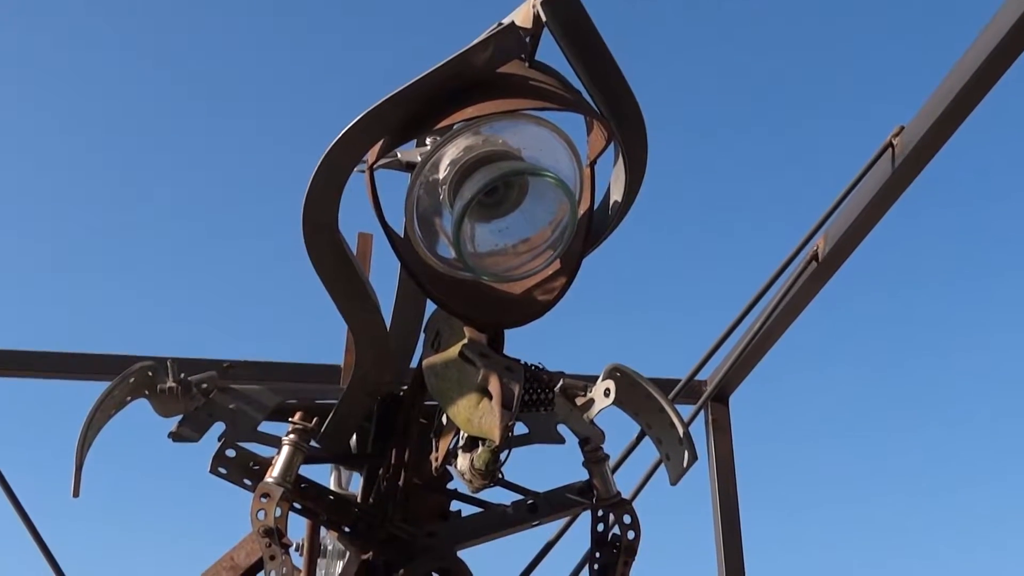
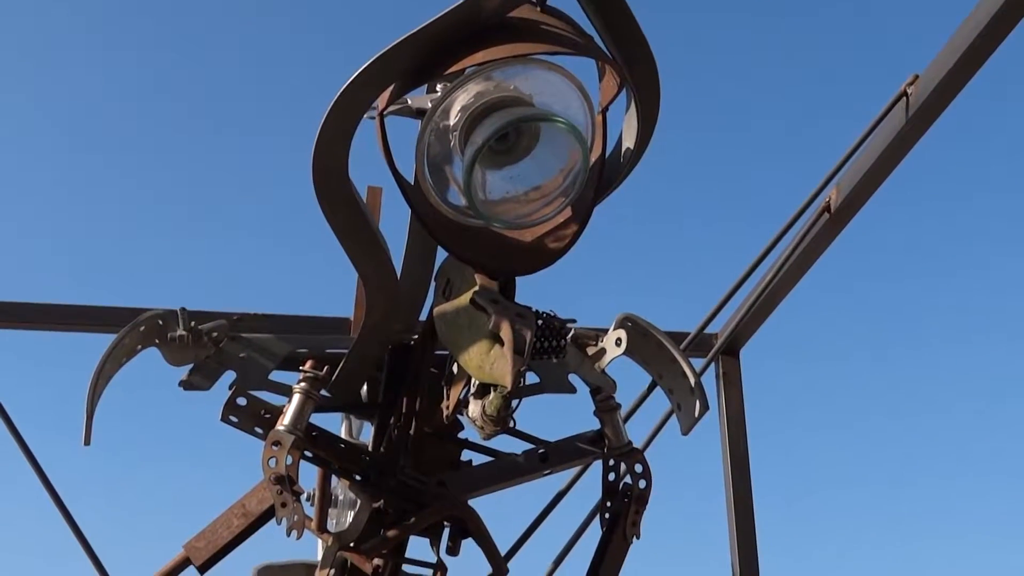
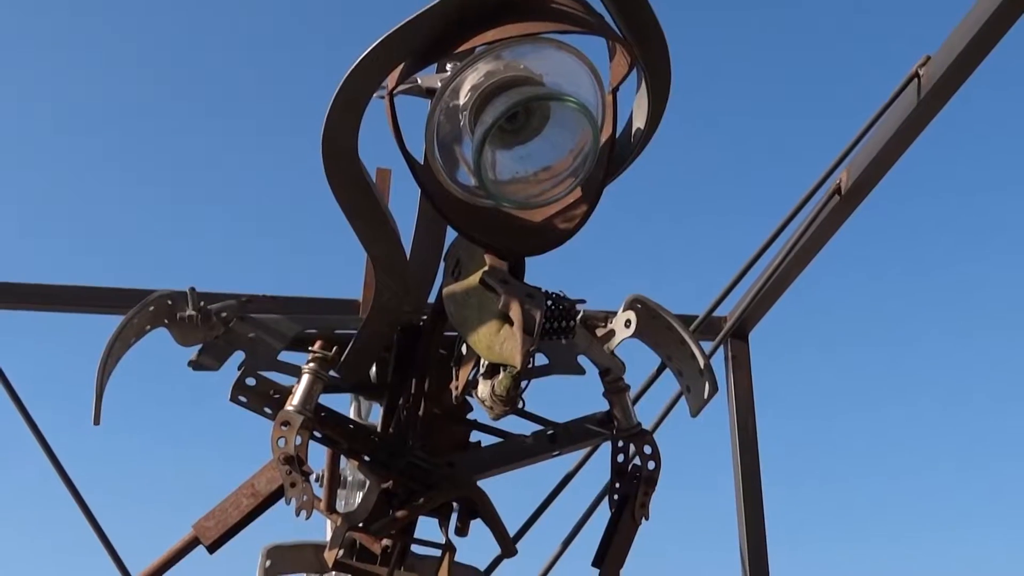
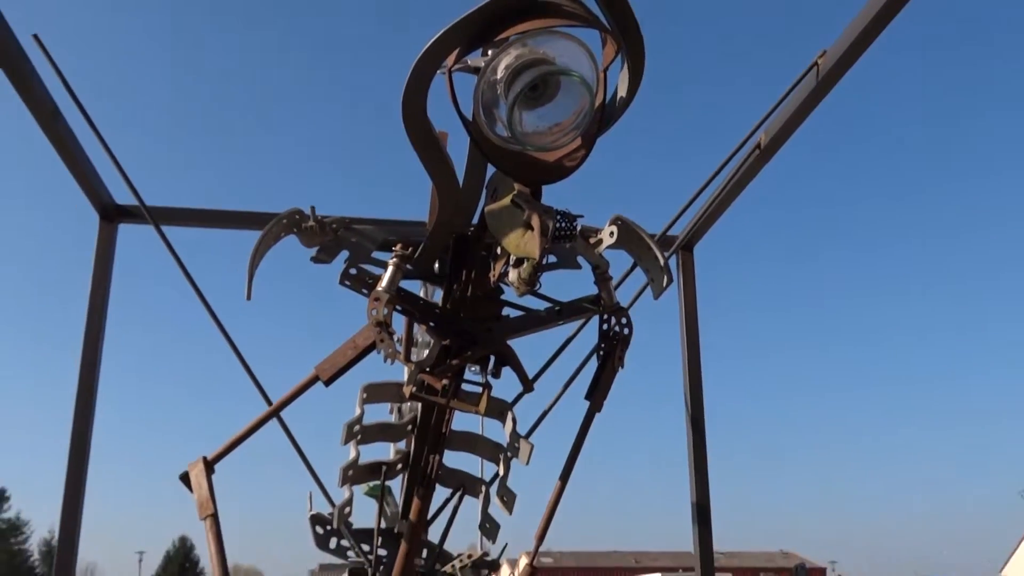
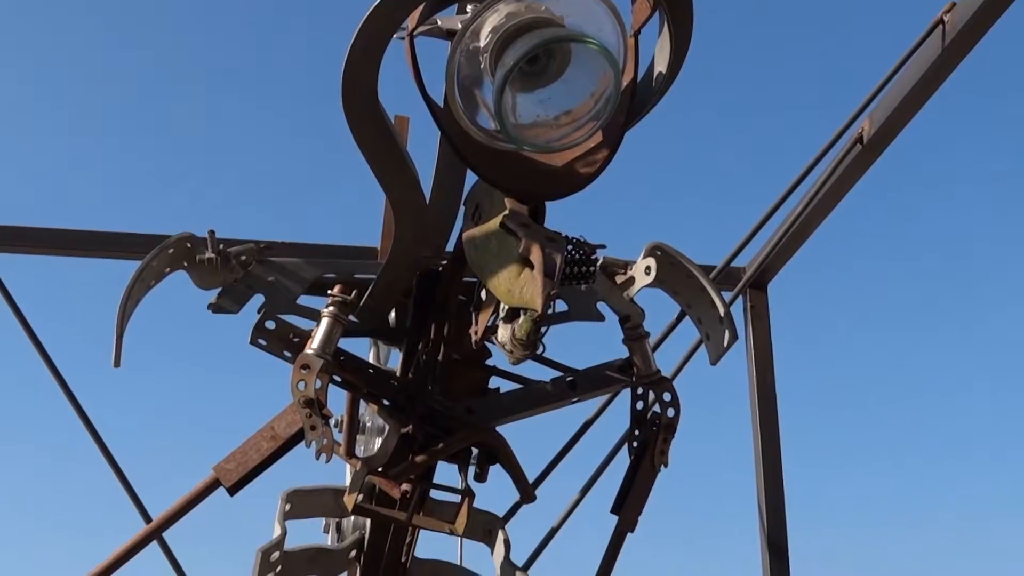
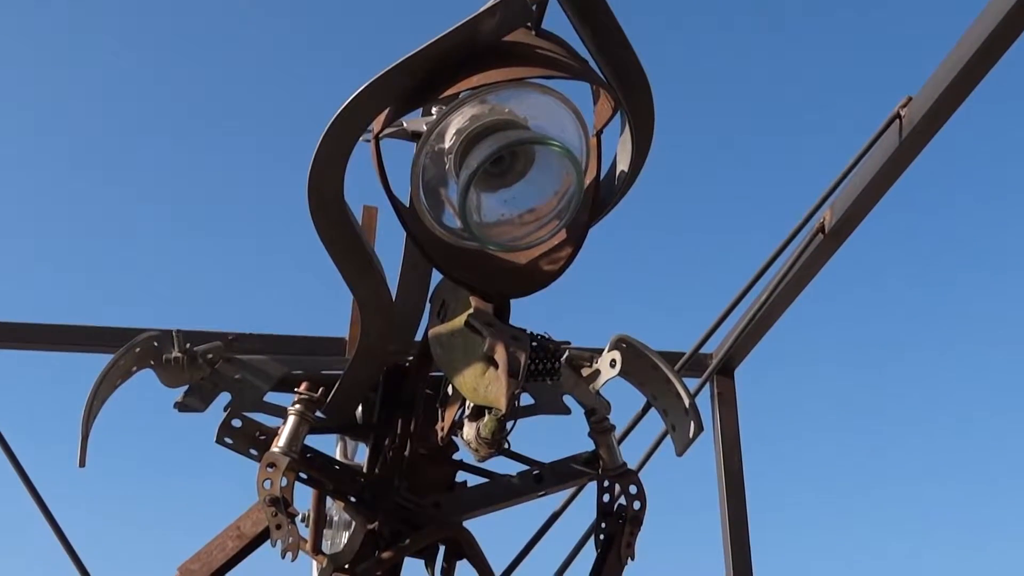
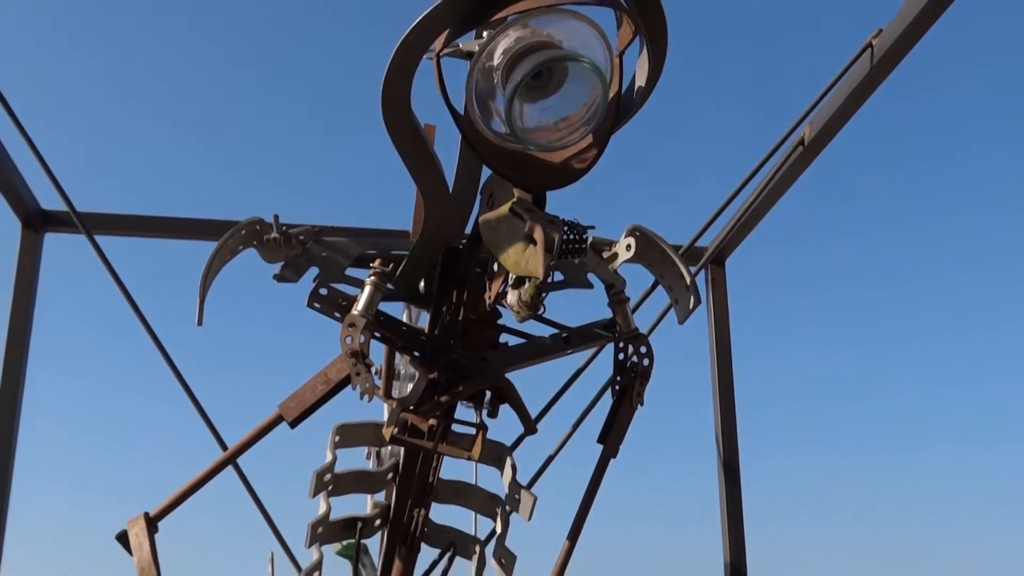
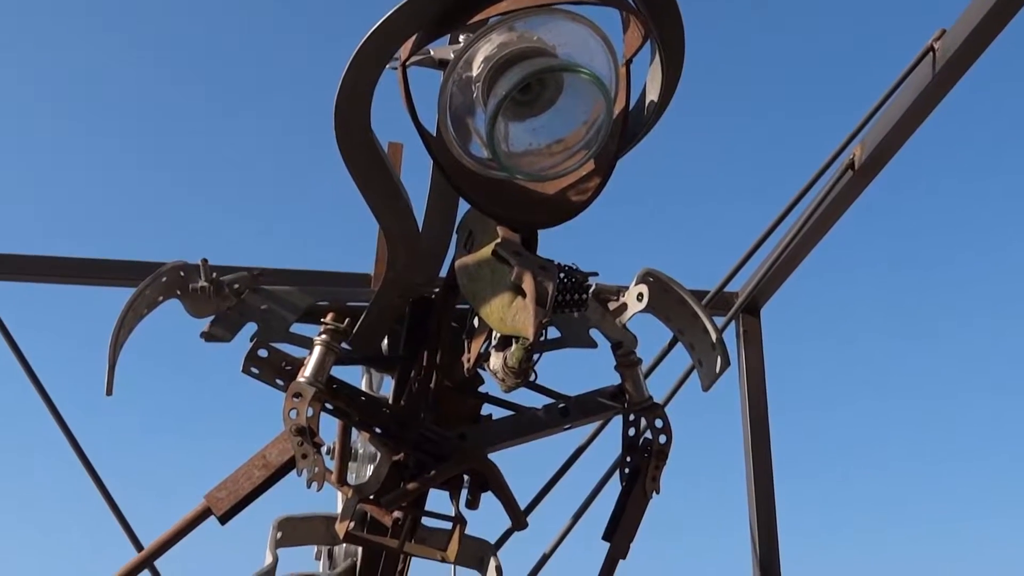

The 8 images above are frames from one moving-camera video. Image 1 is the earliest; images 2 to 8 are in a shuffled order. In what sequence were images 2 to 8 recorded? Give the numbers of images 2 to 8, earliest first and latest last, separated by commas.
6, 2, 3, 8, 5, 7, 4
